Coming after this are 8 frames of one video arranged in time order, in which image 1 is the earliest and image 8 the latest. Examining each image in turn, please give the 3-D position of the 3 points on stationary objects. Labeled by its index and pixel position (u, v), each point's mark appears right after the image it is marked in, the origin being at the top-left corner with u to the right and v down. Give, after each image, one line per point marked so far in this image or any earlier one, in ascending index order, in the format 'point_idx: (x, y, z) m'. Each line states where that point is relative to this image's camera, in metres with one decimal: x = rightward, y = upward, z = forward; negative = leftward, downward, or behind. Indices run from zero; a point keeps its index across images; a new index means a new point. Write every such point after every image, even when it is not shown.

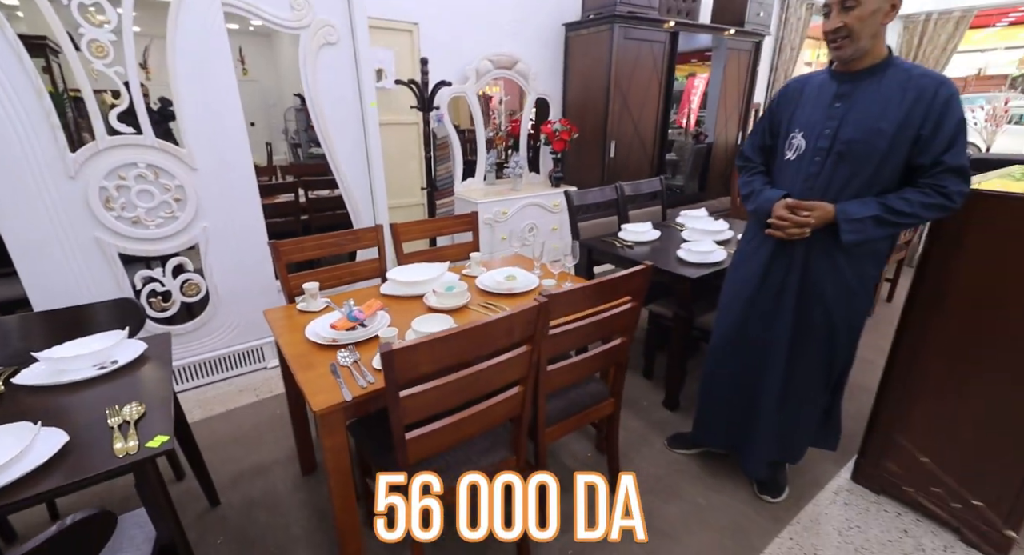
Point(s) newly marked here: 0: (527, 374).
0: (0.0, -0.3, +1.3) m
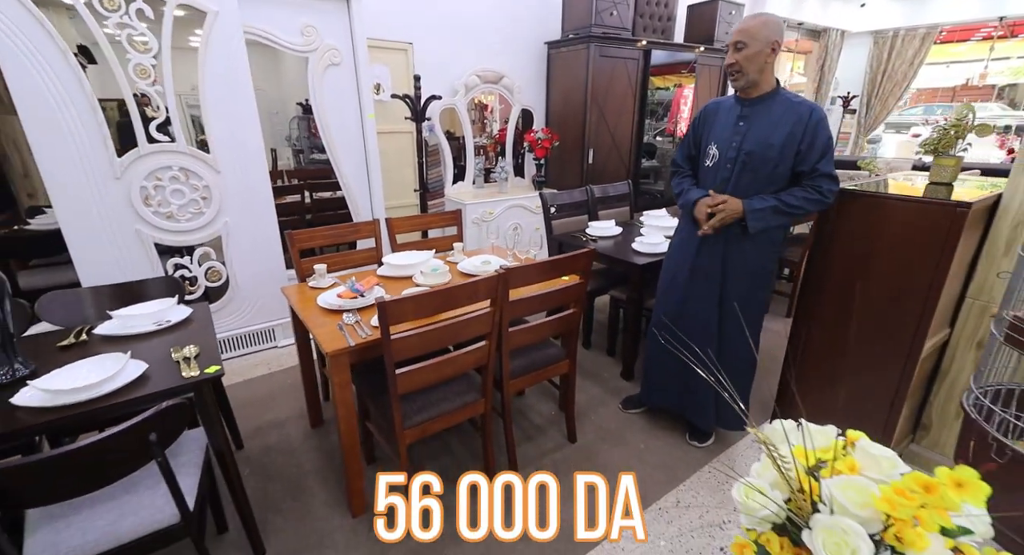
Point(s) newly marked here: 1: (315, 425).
0: (-0.1, -0.2, +1.7) m
1: (-0.9, -0.7, +2.2) m
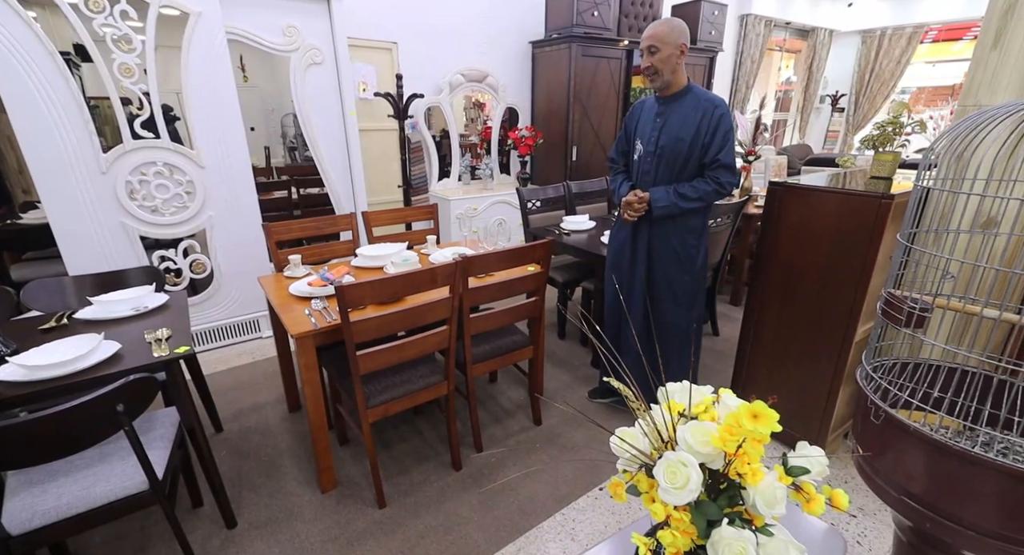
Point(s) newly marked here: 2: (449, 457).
0: (-0.2, -0.1, +1.8) m
1: (-1.1, -0.6, +2.3) m
2: (-0.3, -0.7, +2.0) m
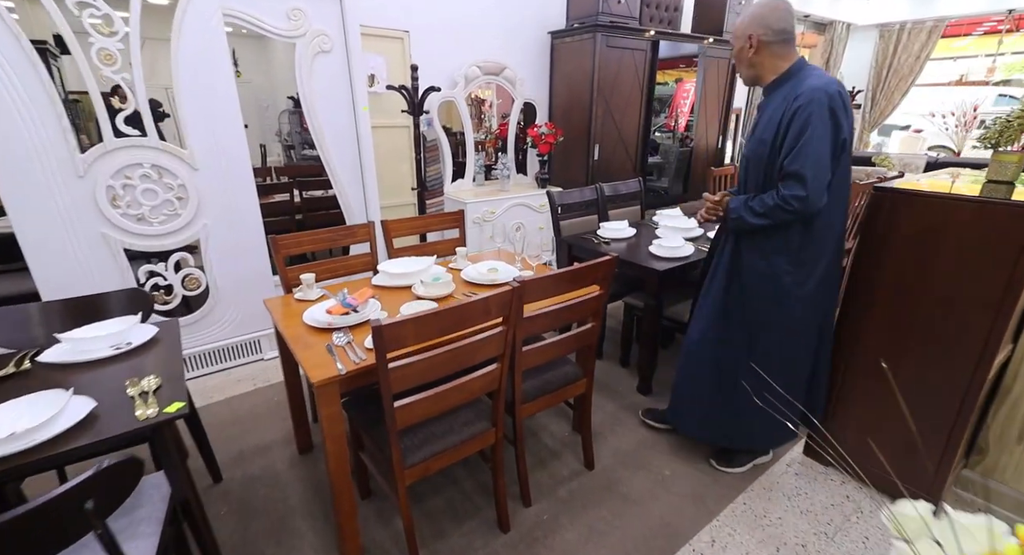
0: (0.0, -0.2, +1.4) m
1: (-0.9, -0.7, +2.0) m
2: (-0.1, -0.8, +1.7) m
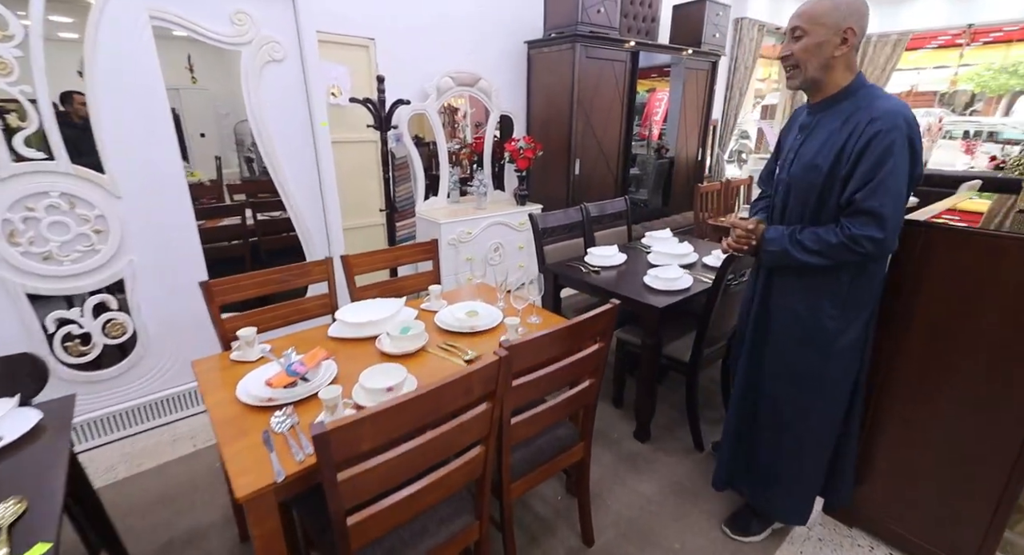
0: (-0.1, -0.4, +1.2) m
1: (-0.9, -0.9, +1.6) m
2: (-0.1, -1.0, +1.4) m
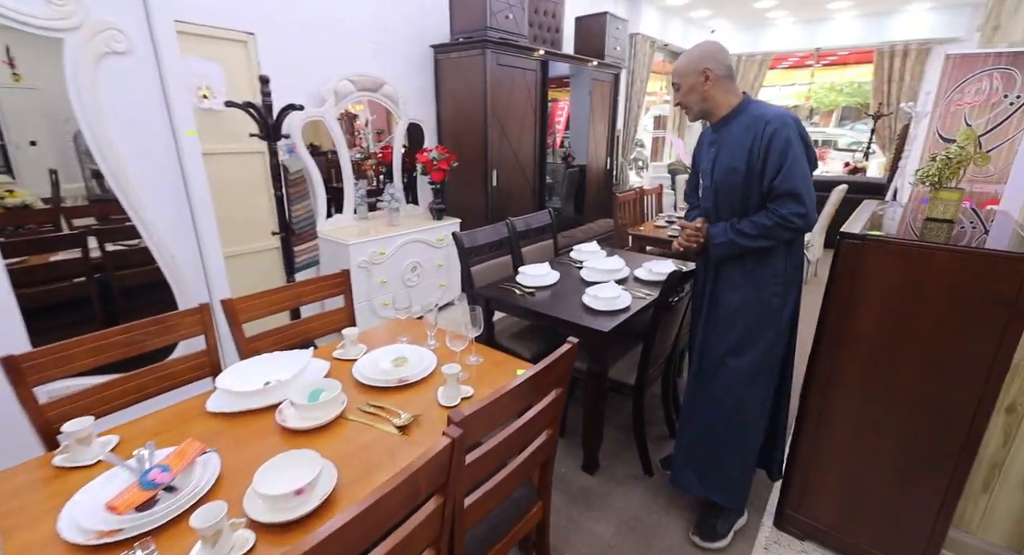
0: (-0.1, -0.5, +0.9) m
1: (-1.0, -1.1, +1.2) m
2: (-0.2, -1.1, +1.1) m
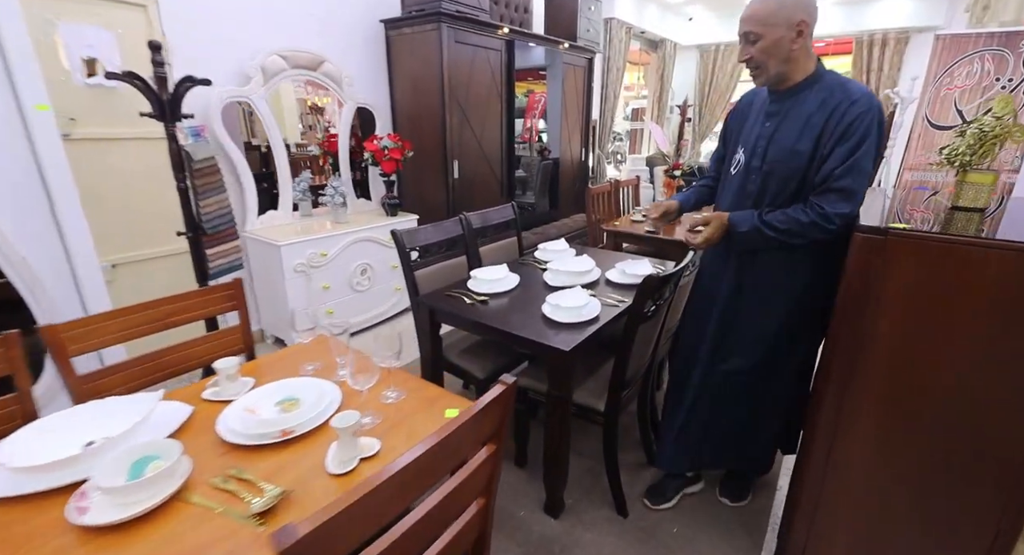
0: (-0.3, -0.5, +0.5) m
1: (-1.2, -1.1, +0.8) m
2: (-0.3, -1.1, +0.7) m
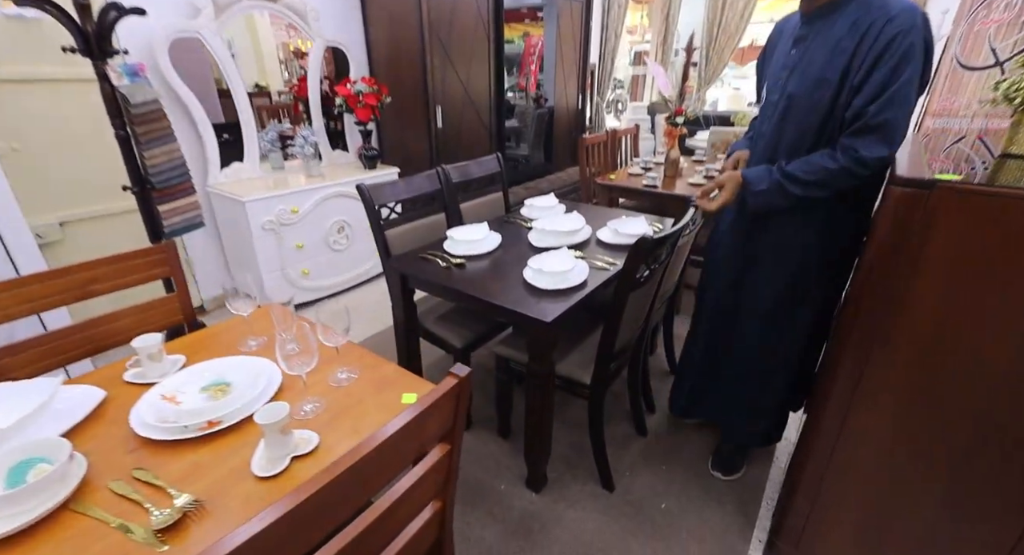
0: (-0.3, -0.5, +0.4) m
1: (-1.2, -1.1, +0.7) m
2: (-0.4, -1.1, +0.7) m
